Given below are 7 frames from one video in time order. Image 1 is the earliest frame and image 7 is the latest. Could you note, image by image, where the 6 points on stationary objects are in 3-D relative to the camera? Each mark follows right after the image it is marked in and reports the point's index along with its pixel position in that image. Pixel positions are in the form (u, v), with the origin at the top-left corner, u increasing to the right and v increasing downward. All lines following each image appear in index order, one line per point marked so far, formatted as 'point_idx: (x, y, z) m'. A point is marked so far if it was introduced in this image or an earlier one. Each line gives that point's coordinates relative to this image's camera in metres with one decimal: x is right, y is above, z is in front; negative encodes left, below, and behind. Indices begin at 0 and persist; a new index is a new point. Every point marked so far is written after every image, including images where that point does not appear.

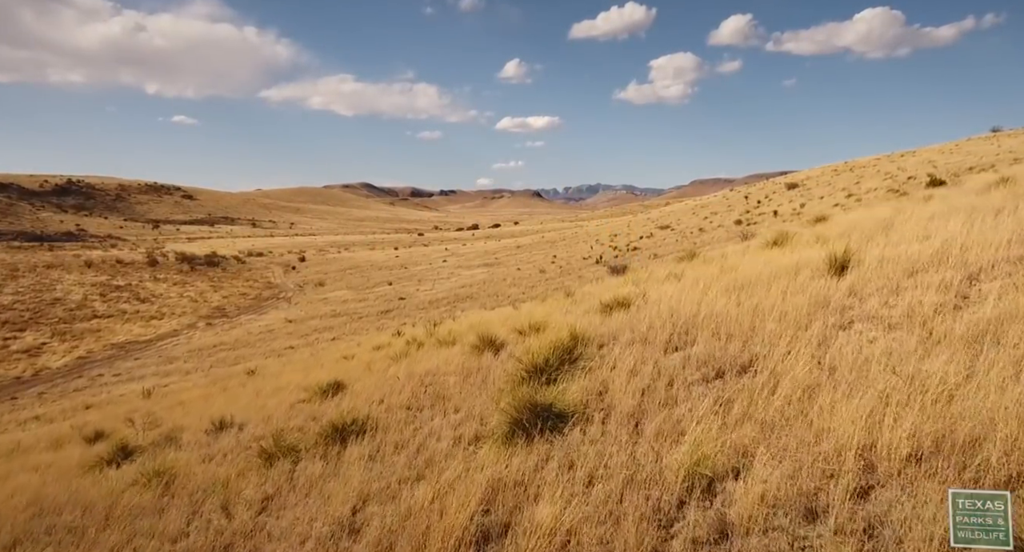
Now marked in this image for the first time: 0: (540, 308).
0: (+0.6, -0.7, +16.7) m
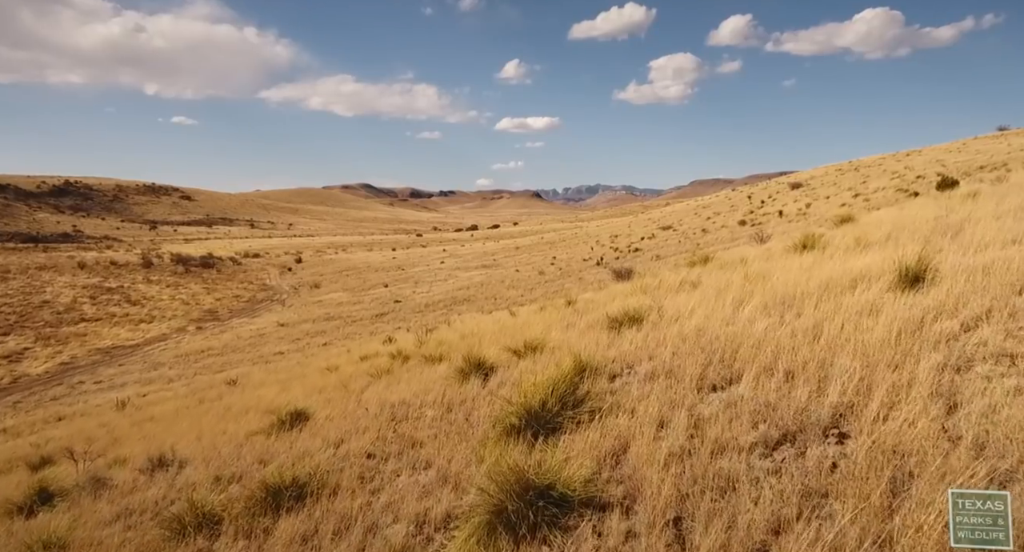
0: (+0.5, -0.8, +15.3) m
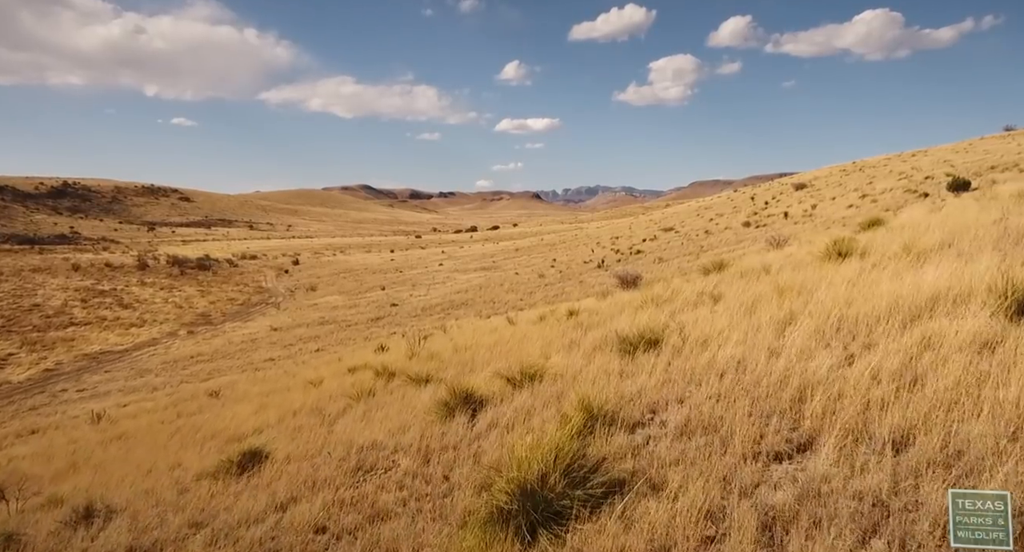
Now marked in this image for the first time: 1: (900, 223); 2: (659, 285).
0: (+0.5, -1.0, +14.0) m
1: (+7.3, +1.0, +13.6) m
2: (+3.1, -0.2, +15.0) m
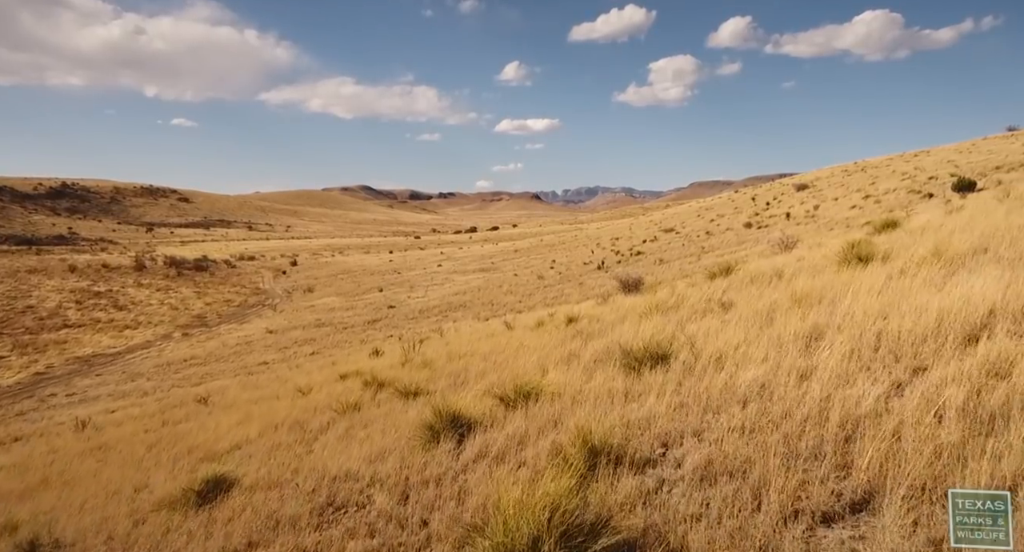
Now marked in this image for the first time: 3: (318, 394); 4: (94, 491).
0: (+0.4, -1.0, +13.3) m
1: (+7.2, +0.9, +13.0) m
2: (+3.0, -0.3, +14.4) m
3: (-4.0, -2.4, +14.9) m
4: (-5.3, -2.7, +9.2) m
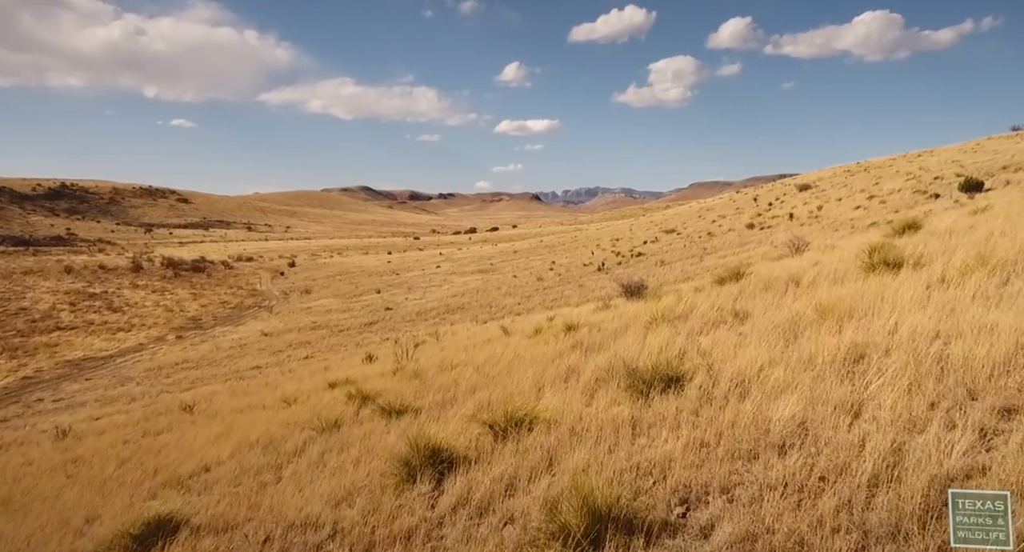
0: (+0.3, -1.1, +12.5) m
1: (+7.2, +0.8, +12.2) m
2: (+3.0, -0.4, +13.5) m
3: (-4.0, -2.5, +14.1) m
4: (-5.3, -2.8, +8.4) m
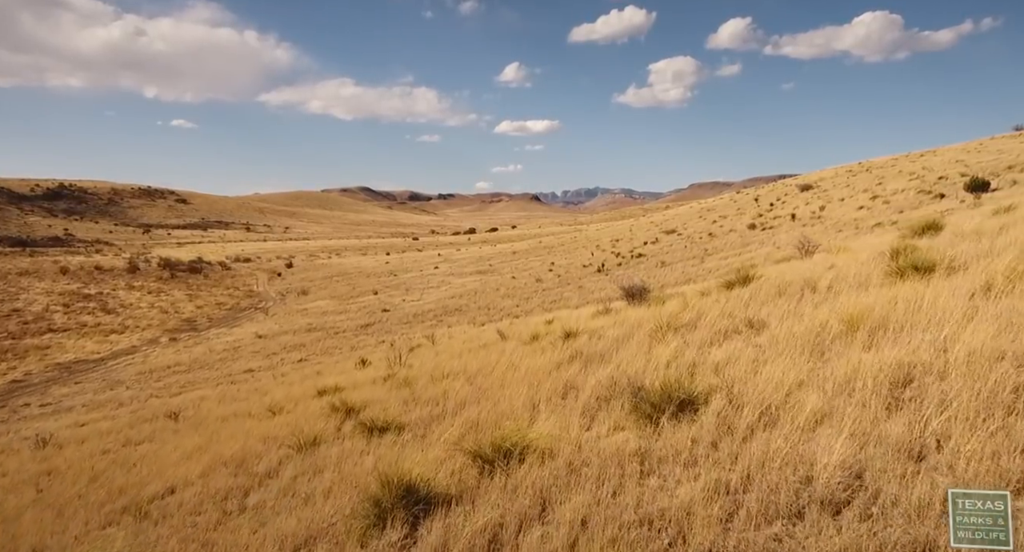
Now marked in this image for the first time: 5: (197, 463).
0: (+0.3, -1.2, +11.8) m
1: (+7.1, +0.8, +11.4) m
2: (+2.9, -0.4, +12.8) m
3: (-4.1, -2.6, +13.3) m
4: (-5.4, -2.8, +7.7) m
5: (-4.4, -2.6, +10.1) m
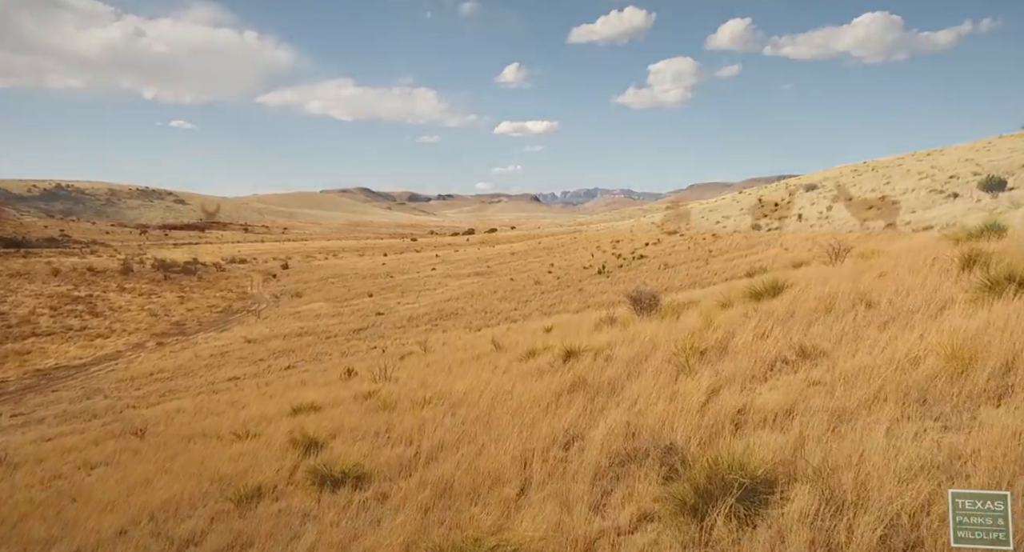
0: (+0.2, -1.3, +10.2) m
1: (+7.0, +0.7, +9.8) m
2: (+2.8, -0.5, +11.2) m
3: (-4.2, -2.7, +11.7) m
4: (-5.5, -3.0, +6.0) m
5: (-4.5, -2.7, +8.4) m
